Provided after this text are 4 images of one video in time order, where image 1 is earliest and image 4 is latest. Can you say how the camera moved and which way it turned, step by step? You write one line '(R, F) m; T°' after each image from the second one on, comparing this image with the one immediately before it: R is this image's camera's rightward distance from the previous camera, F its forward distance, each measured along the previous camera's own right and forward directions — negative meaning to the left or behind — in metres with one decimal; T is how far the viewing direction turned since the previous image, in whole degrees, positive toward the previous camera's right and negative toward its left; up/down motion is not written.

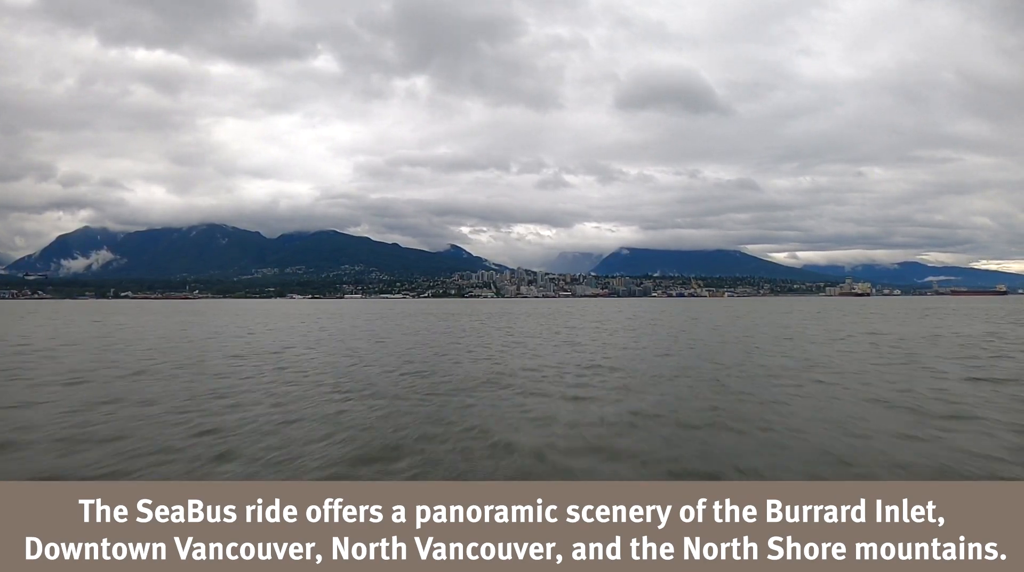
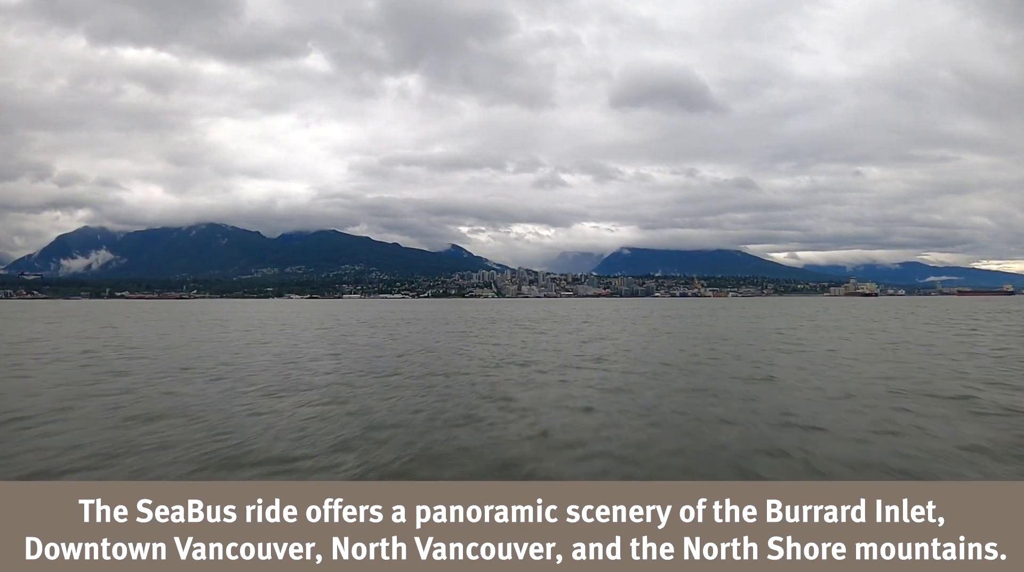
(-0.6, +0.4) m; 0°
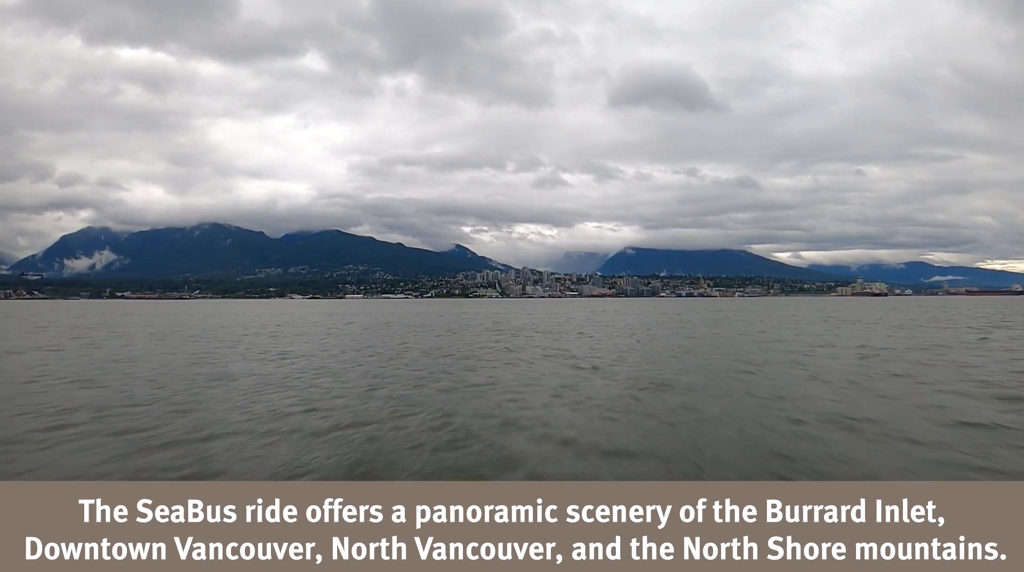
(-1.1, +0.1) m; 0°
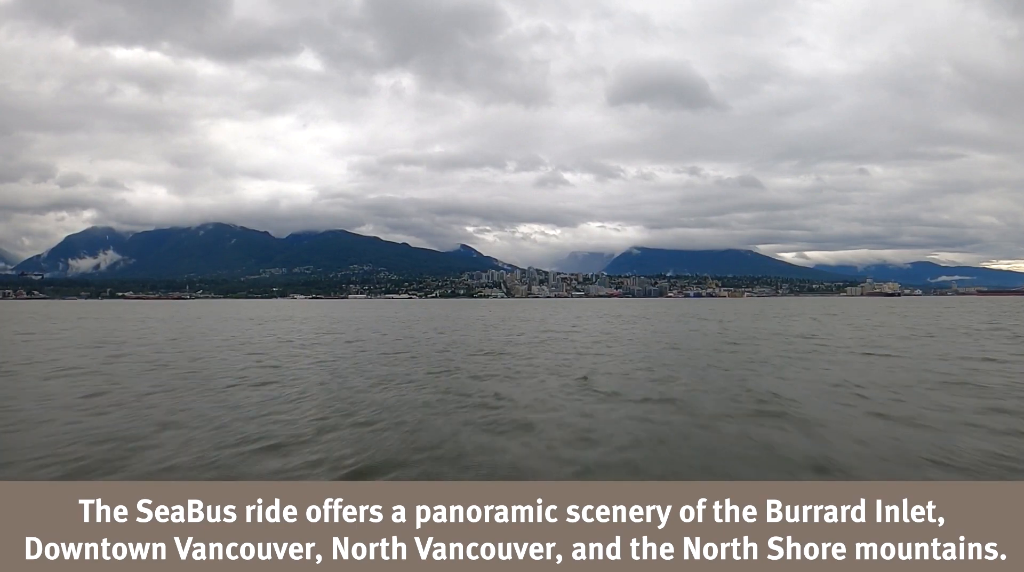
(-1.5, -0.2) m; 0°
